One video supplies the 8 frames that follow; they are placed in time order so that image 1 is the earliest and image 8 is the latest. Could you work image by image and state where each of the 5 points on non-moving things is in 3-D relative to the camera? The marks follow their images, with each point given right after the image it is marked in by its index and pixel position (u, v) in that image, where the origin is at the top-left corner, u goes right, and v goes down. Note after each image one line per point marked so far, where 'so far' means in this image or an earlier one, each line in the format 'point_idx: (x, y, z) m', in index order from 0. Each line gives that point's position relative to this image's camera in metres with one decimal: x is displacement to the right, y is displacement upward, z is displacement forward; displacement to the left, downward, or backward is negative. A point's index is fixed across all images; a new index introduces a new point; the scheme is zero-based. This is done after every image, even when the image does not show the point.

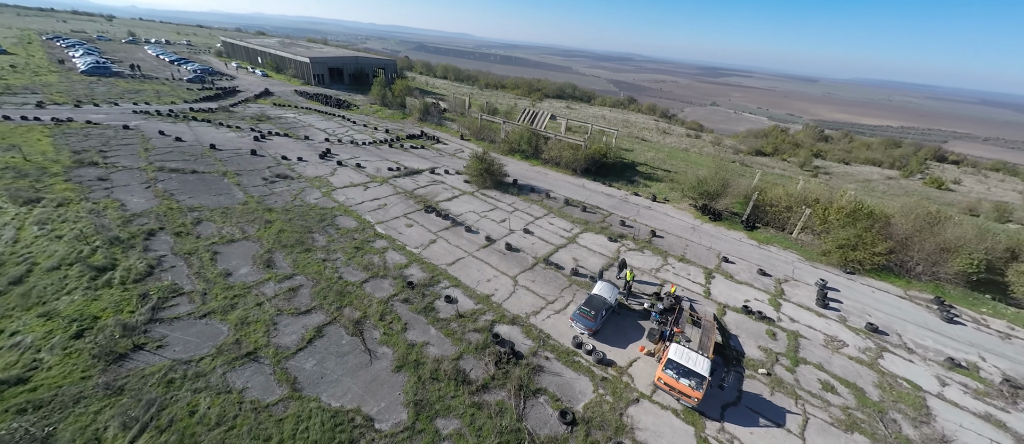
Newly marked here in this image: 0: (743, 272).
0: (+8.5, -1.9, +13.4) m
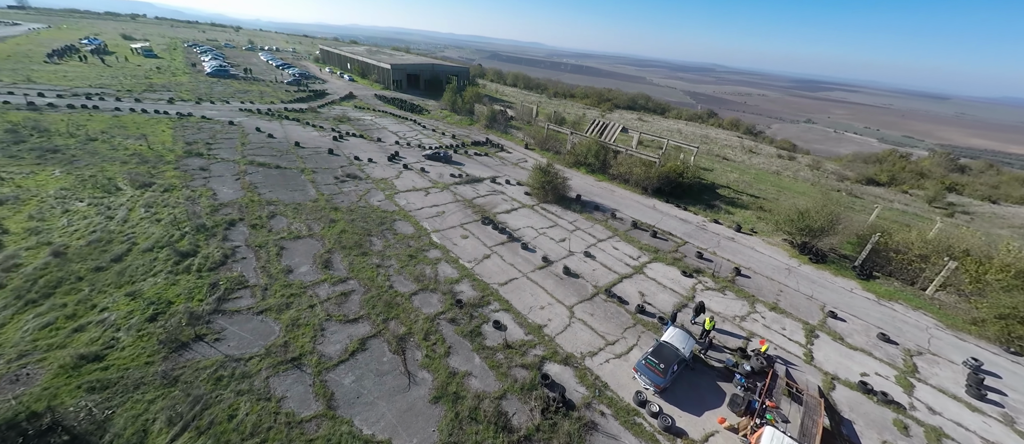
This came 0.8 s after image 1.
0: (+10.2, -3.3, +10.9) m
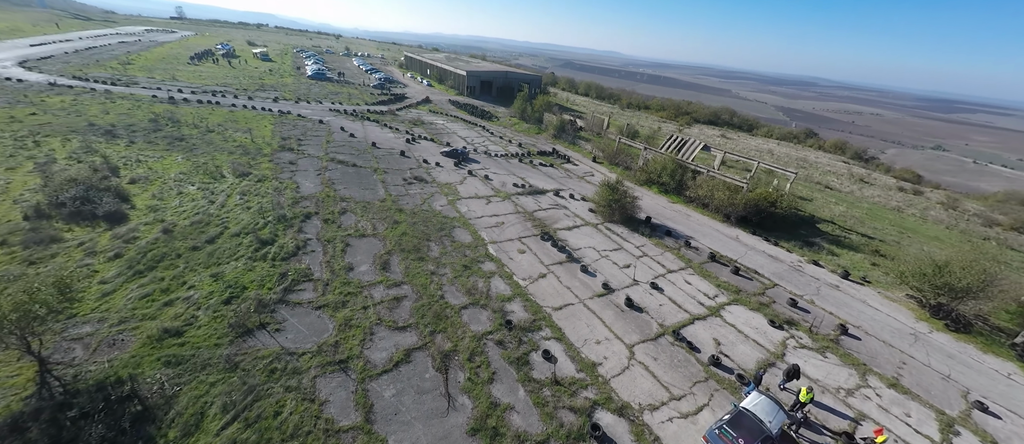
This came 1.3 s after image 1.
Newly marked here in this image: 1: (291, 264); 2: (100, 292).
0: (+11.3, -4.8, +8.3) m
1: (-8.1, -1.6, +13.5) m
2: (-12.5, -2.1, +11.2) m
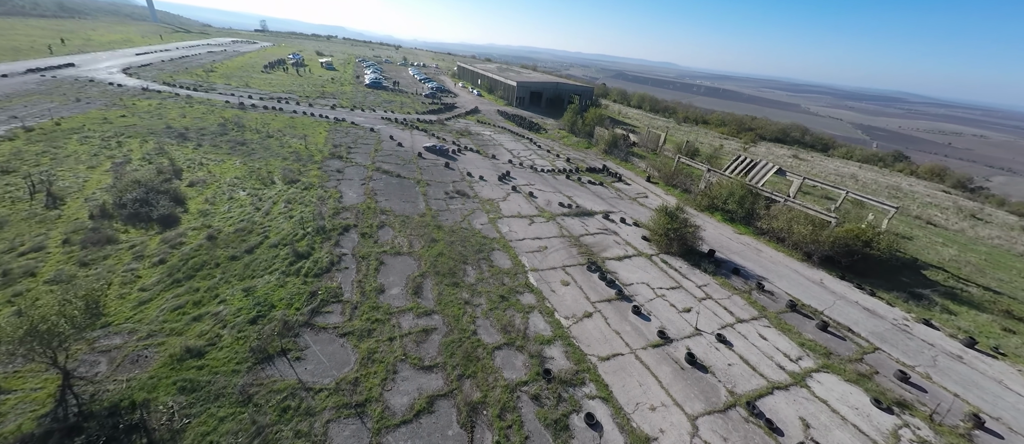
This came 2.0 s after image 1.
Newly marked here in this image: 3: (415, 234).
0: (+11.8, -6.3, +5.5) m
1: (-6.7, -2.1, +13.0) m
2: (-11.4, -2.4, +11.1) m
3: (-4.4, -0.5, +16.8) m
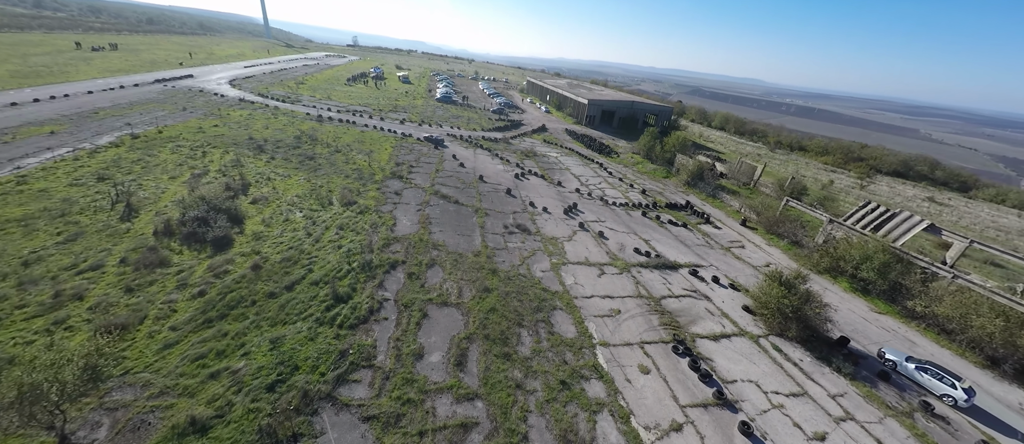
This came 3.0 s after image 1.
0: (+12.0, -8.8, +0.9) m
1: (-4.8, -3.5, +11.3) m
2: (-9.7, -3.3, +10.2) m
3: (-1.8, -2.3, +14.8) m
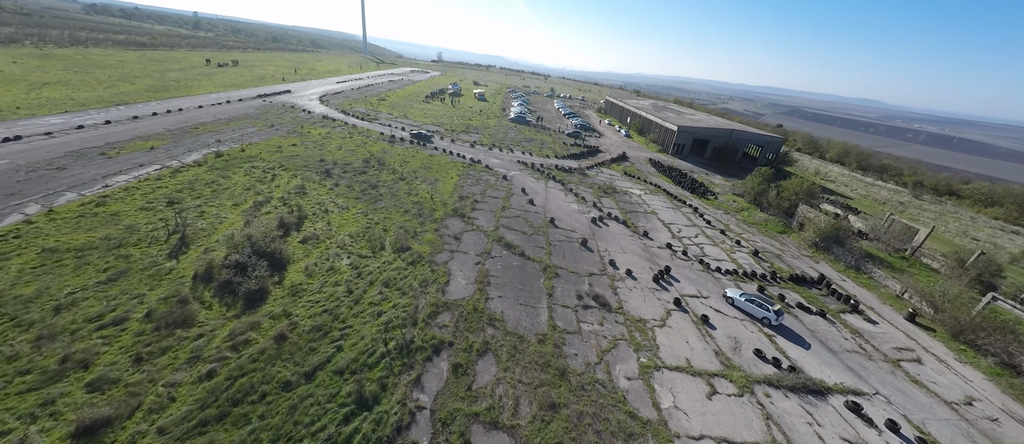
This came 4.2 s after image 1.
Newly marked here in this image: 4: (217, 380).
0: (+11.0, -12.0, -5.0) m
1: (-3.1, -5.7, +8.3) m
2: (-8.2, -5.1, +8.1) m
3: (+0.4, -4.9, +11.2) m
4: (-8.0, -4.3, +10.1) m
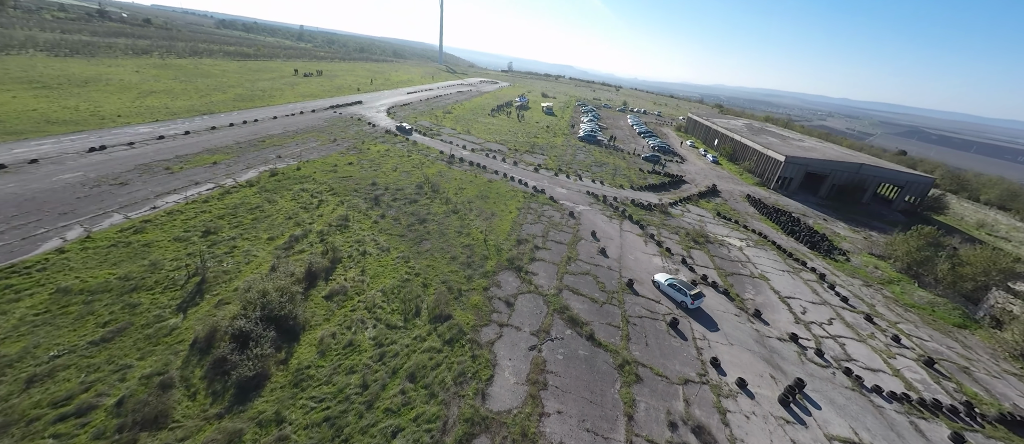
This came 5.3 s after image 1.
0: (+8.9, -14.9, -10.8) m
1: (-2.5, -8.0, +4.6) m
2: (-7.4, -7.0, +5.2) m
3: (+1.6, -7.5, +7.0) m
4: (-6.9, -6.2, +7.2) m
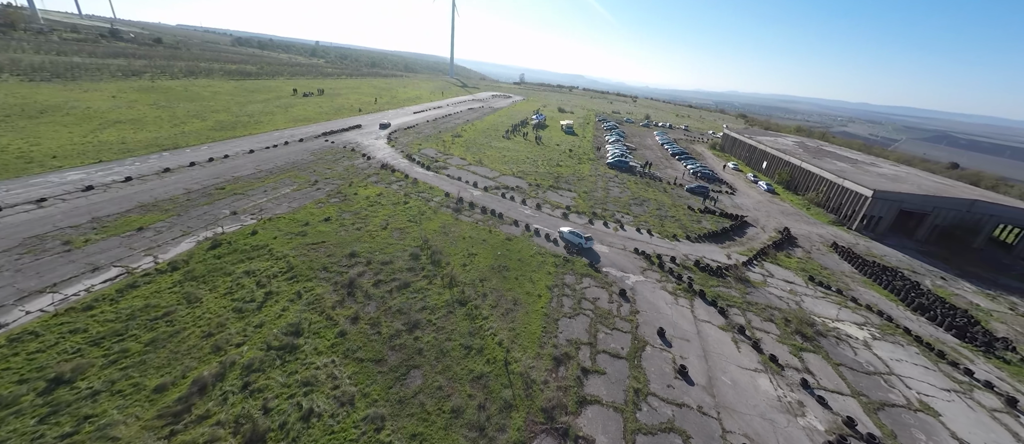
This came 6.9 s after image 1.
0: (+9.2, -18.1, -18.4) m
1: (-1.7, -11.6, -2.5) m
2: (-6.6, -10.7, -1.7) m
3: (+2.4, -11.2, -0.2) m
4: (-6.0, -9.9, +0.3) m
